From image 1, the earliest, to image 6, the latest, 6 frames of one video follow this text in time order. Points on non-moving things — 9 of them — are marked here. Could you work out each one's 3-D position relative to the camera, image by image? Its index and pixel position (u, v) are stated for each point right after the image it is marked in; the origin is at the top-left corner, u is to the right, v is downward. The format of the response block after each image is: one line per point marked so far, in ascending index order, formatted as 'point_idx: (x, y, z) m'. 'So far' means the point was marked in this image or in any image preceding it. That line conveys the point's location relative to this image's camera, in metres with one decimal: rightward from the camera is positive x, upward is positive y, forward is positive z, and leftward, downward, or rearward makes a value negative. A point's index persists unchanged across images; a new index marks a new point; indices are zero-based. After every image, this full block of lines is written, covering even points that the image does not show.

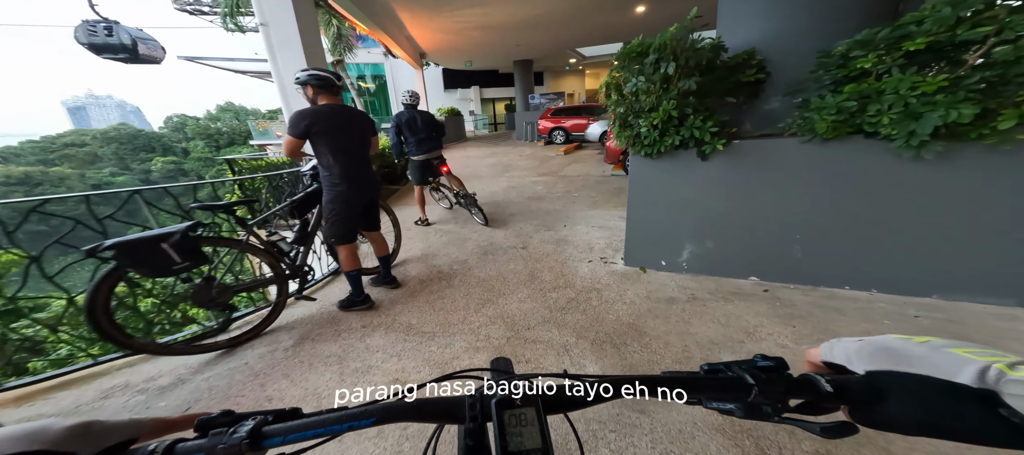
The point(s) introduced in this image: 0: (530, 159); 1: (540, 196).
0: (+0.4, +1.7, +9.3) m
1: (+0.4, +0.4, +5.2) m
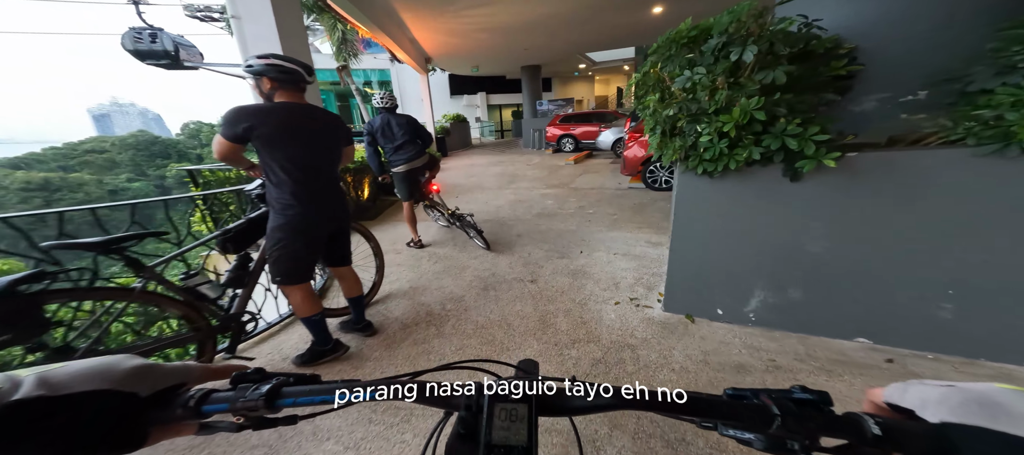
0: (+0.6, +1.4, +8.7) m
1: (+0.5, +0.2, +4.7) m
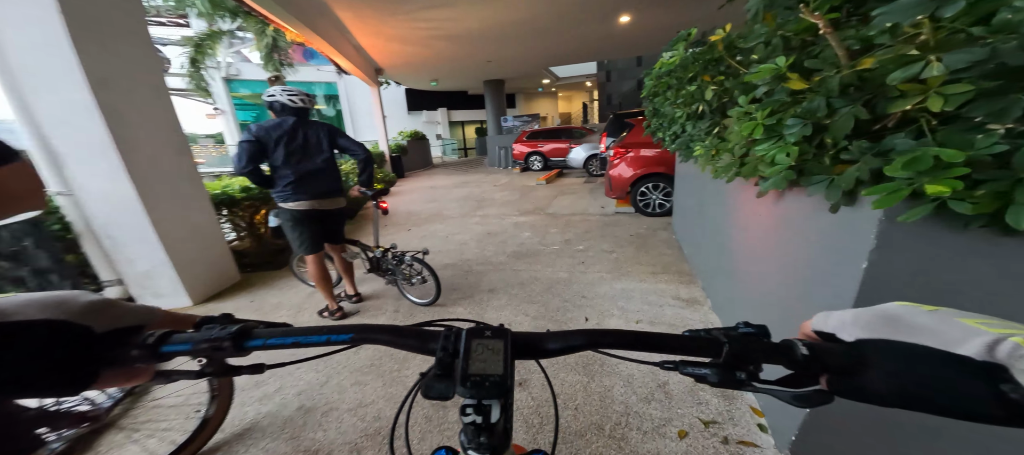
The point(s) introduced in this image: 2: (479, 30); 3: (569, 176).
0: (-0.1, +0.8, +7.8) m
1: (+0.2, -0.2, +3.7) m
2: (-0.7, +4.0, +7.6) m
3: (+1.5, +1.4, +9.8) m
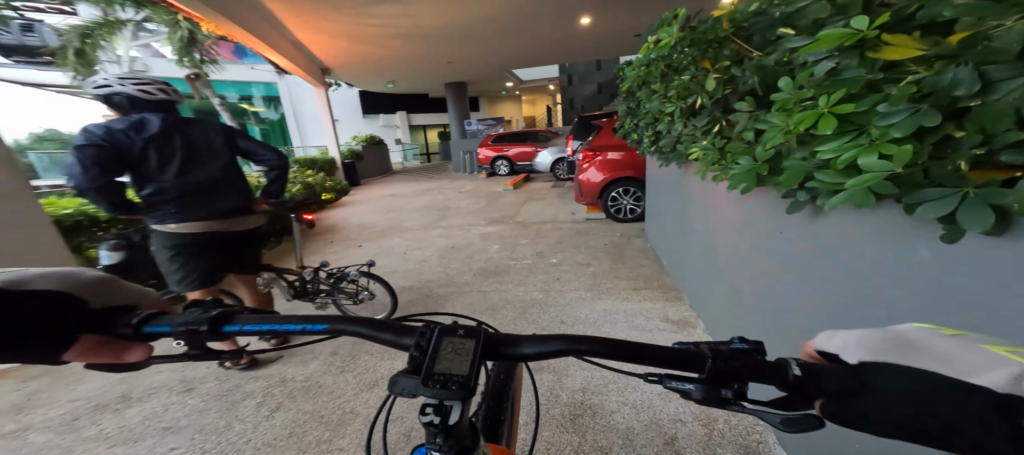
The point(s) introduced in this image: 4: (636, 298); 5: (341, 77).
0: (-0.8, +0.6, +7.4) m
1: (-0.1, -0.3, +3.4) m
2: (-1.4, +3.8, +7.2) m
3: (+0.6, +1.2, +9.6) m
4: (+0.9, -0.5, +2.7) m
5: (-4.8, +4.3, +10.8) m
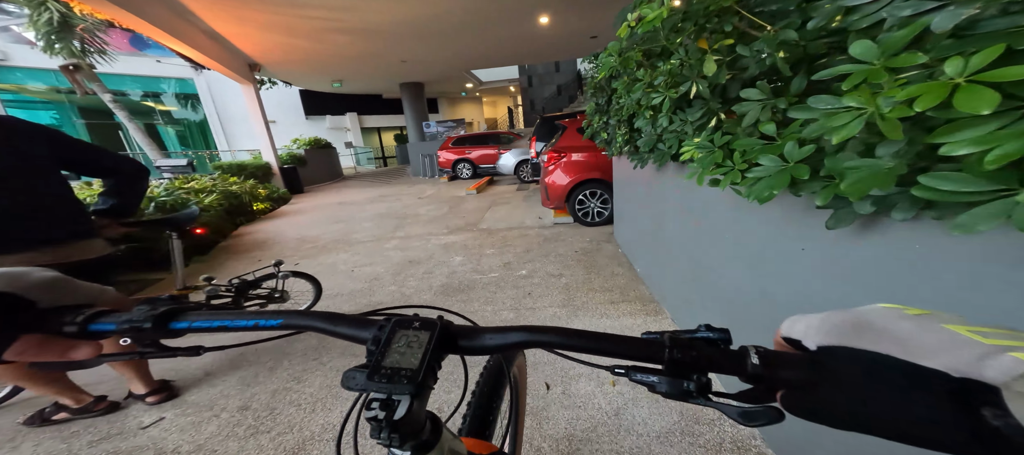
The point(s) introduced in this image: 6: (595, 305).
0: (-1.5, +0.5, +7.1) m
1: (-0.4, -0.4, +3.0) m
2: (-2.2, +3.6, +6.8) m
3: (-0.3, +1.1, +9.3) m
4: (+0.7, -0.5, +2.5) m
5: (-5.9, +4.0, +10.1) m
6: (+0.5, -0.5, +2.6) m
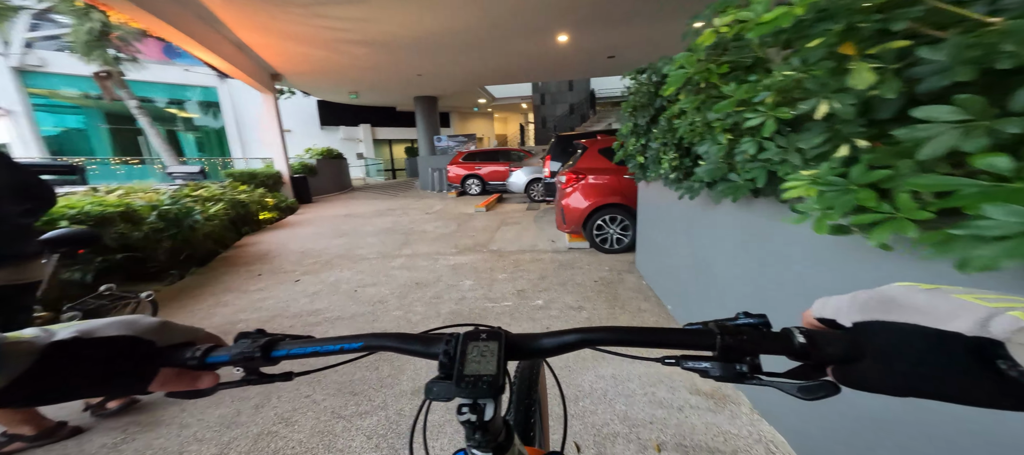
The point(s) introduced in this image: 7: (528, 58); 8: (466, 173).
0: (-1.3, +0.2, +6.9) m
1: (-0.3, -0.6, +2.8) m
2: (-1.9, +3.4, +6.7) m
3: (-0.1, +0.7, +9.2) m
4: (+0.8, -0.7, +2.2) m
5: (-5.5, +3.8, +10.1) m
6: (+0.6, -0.7, +2.3) m
7: (+0.4, +3.8, +8.7) m
8: (-1.3, +1.5, +10.2) m
